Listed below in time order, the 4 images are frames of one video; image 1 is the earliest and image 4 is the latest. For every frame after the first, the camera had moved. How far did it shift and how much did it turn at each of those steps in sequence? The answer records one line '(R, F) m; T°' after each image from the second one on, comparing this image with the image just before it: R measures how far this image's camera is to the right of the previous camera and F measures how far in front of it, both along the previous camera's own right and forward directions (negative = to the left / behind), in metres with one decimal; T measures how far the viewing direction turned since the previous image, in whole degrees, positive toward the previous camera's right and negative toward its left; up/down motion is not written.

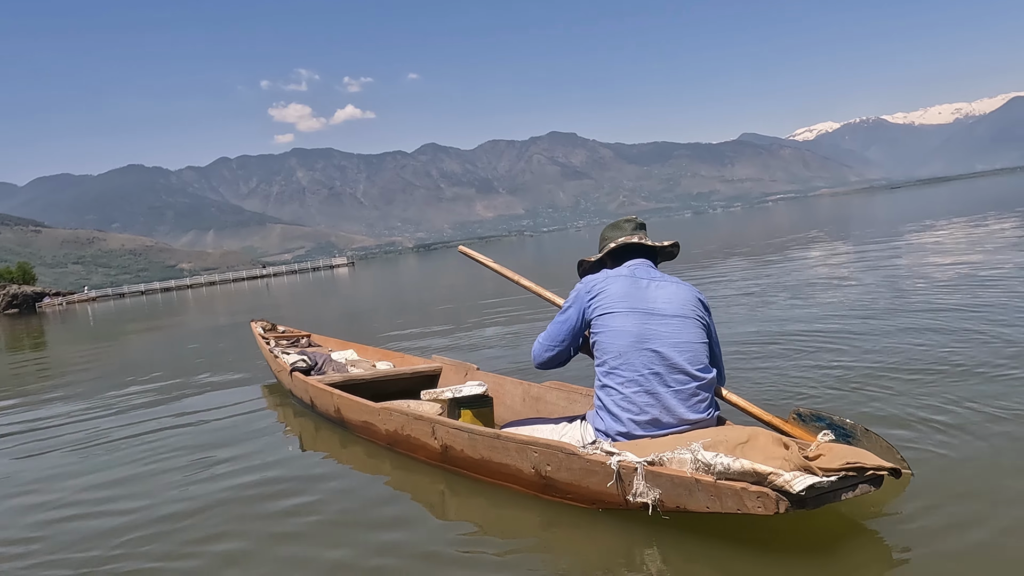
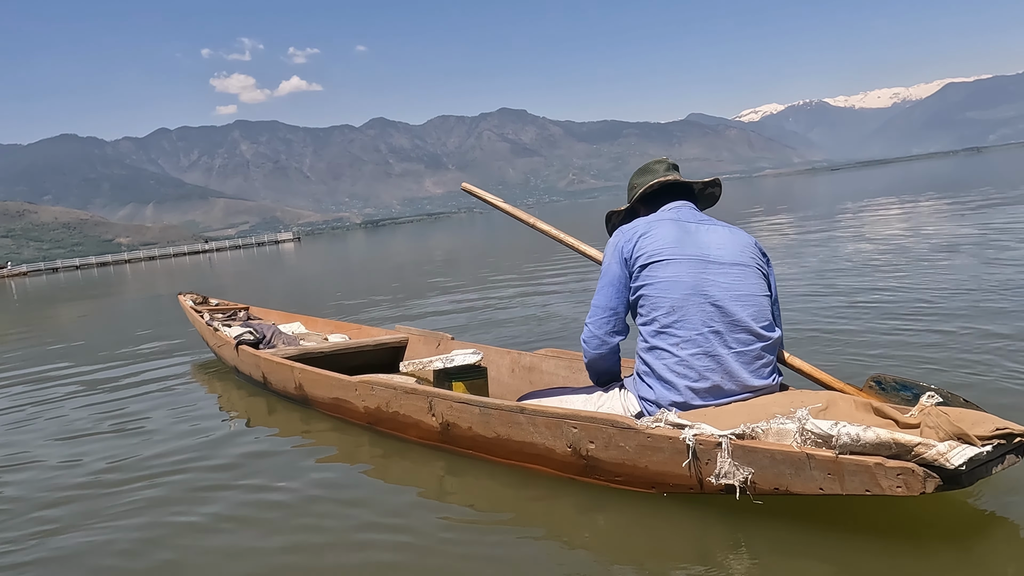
(-0.3, +0.7) m; +4°
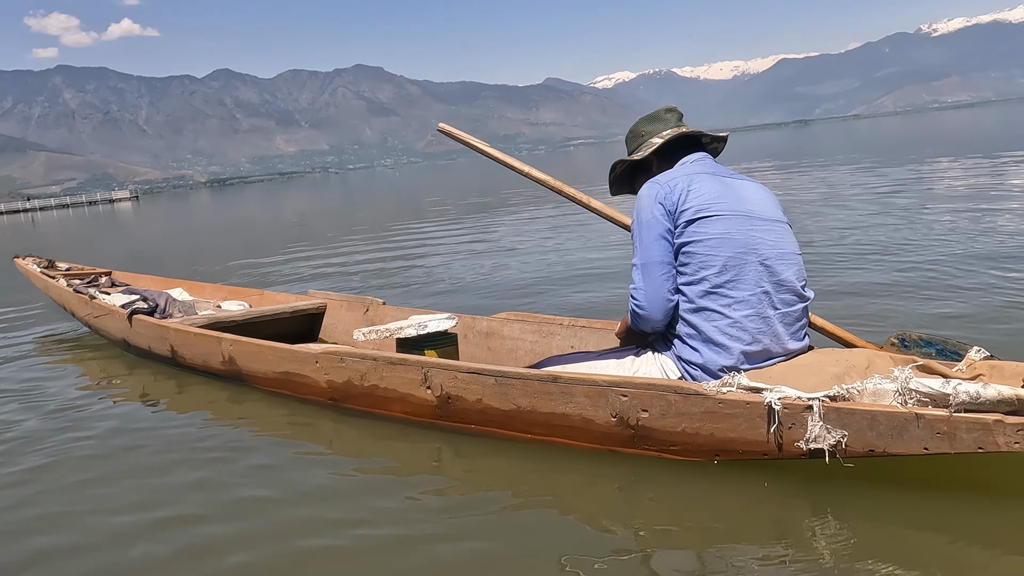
(-0.7, +0.4) m; +11°
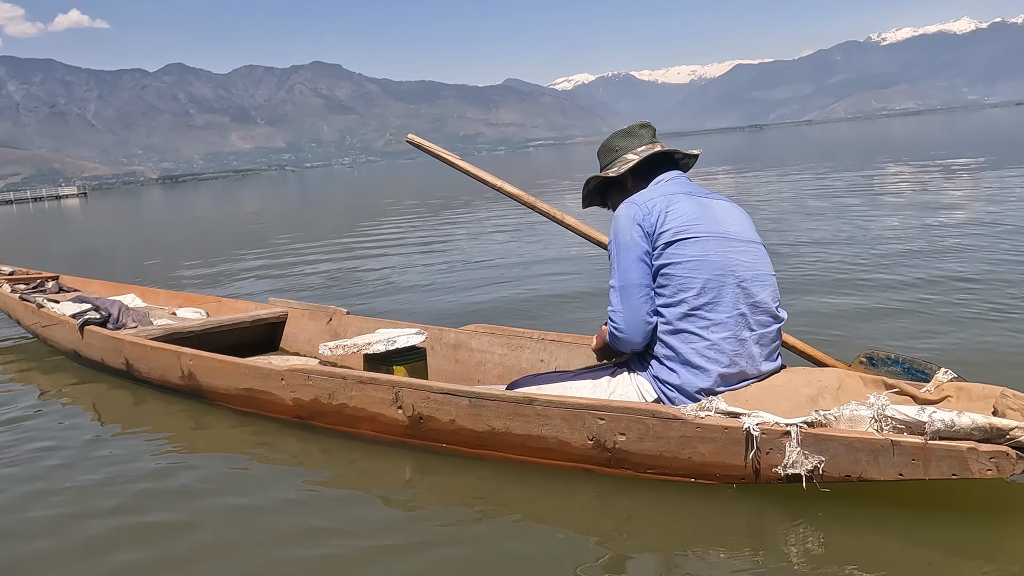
(-0.1, 0.0) m; +3°
